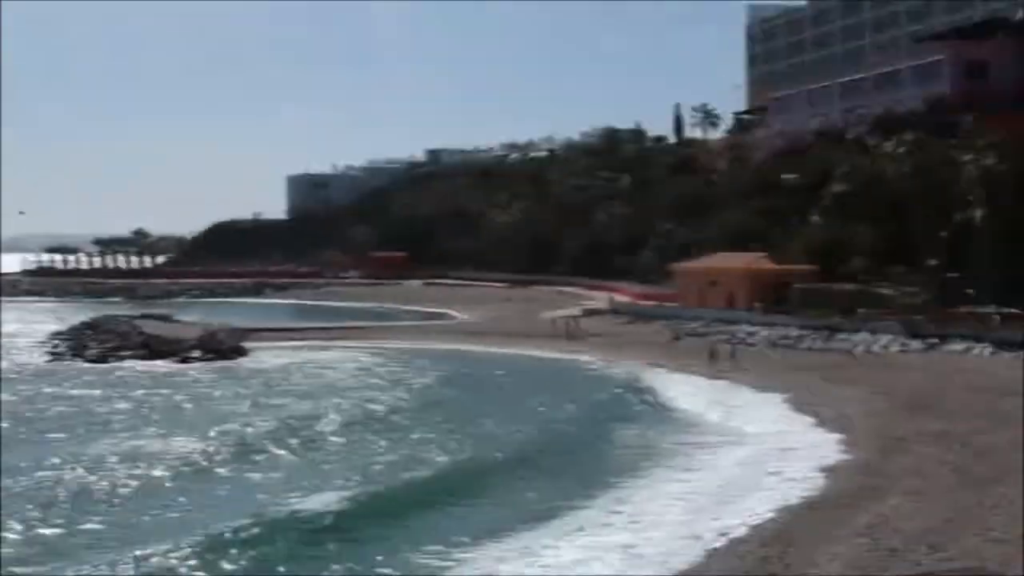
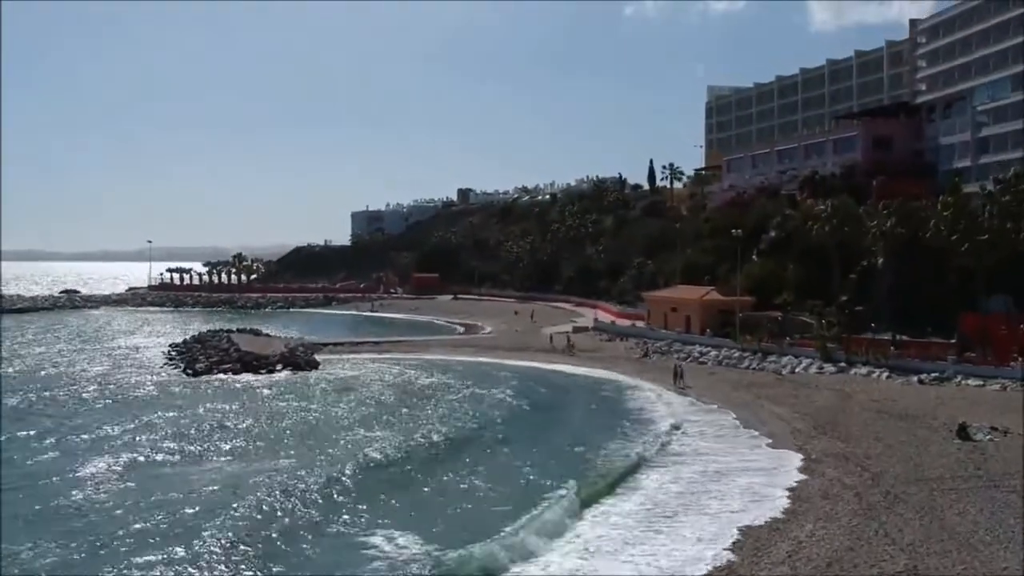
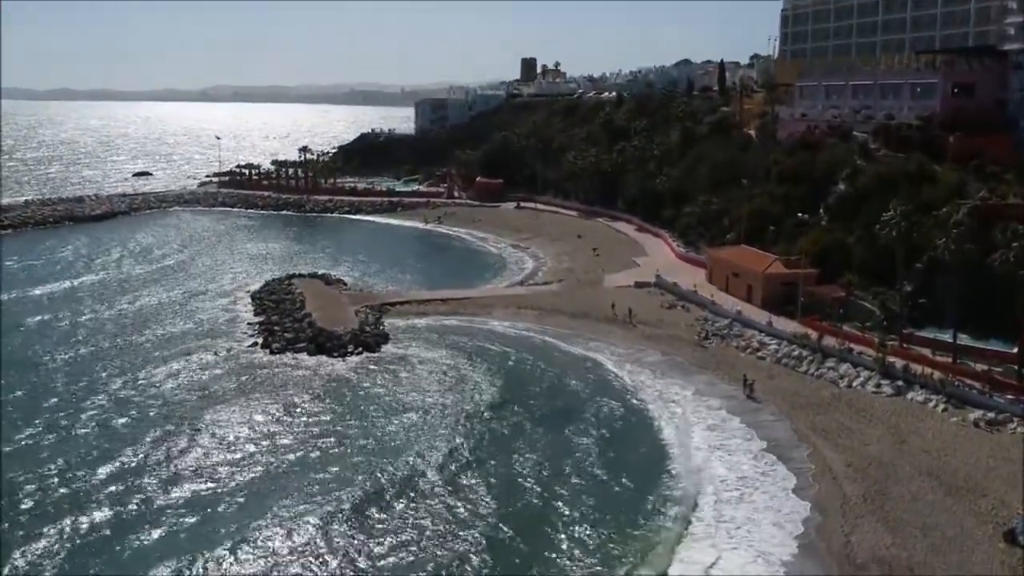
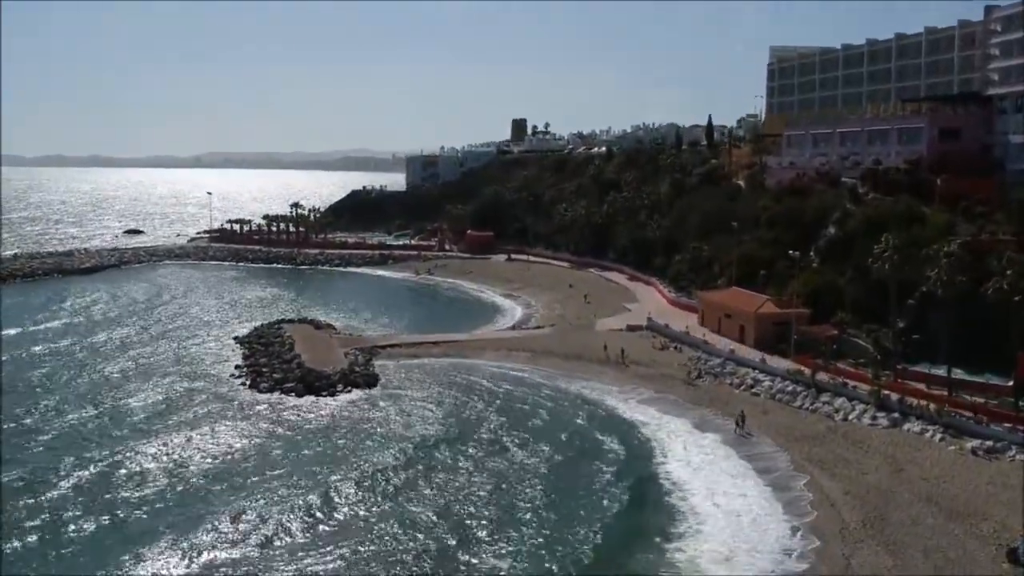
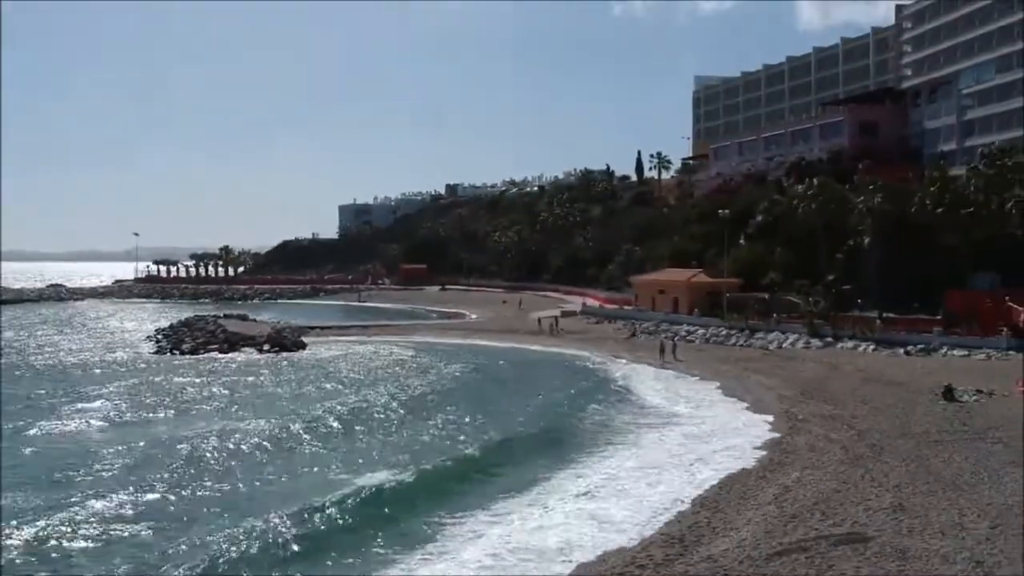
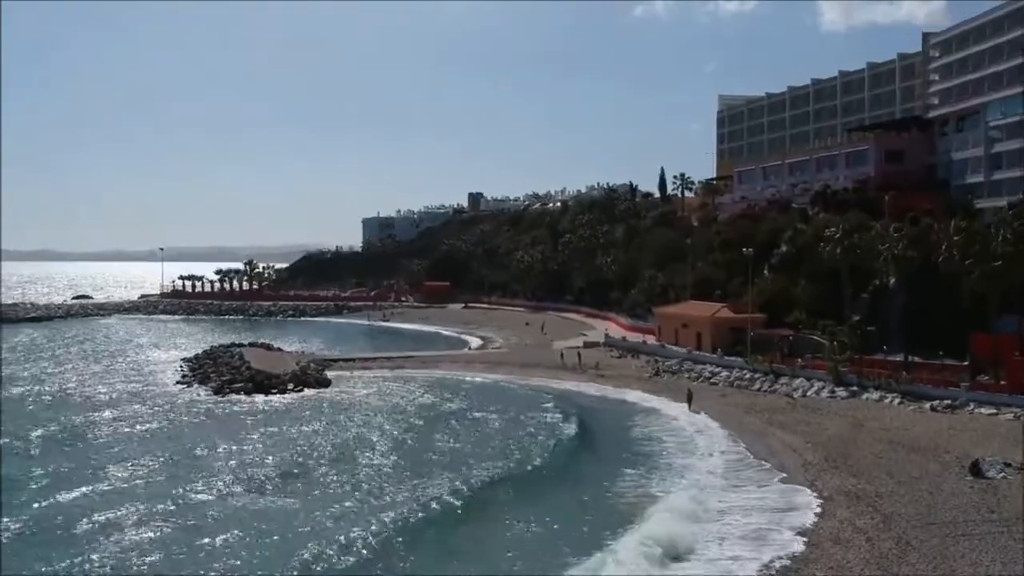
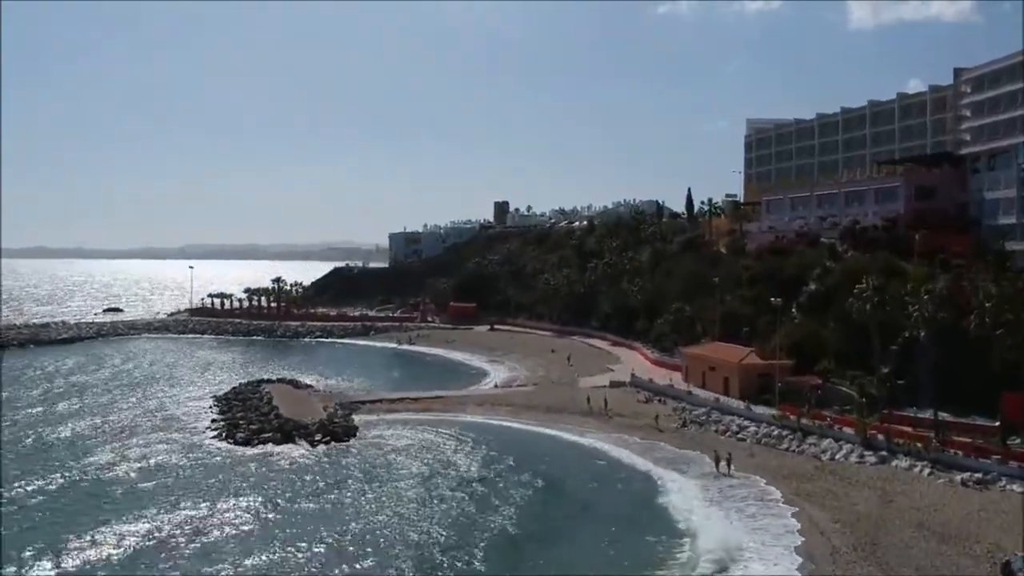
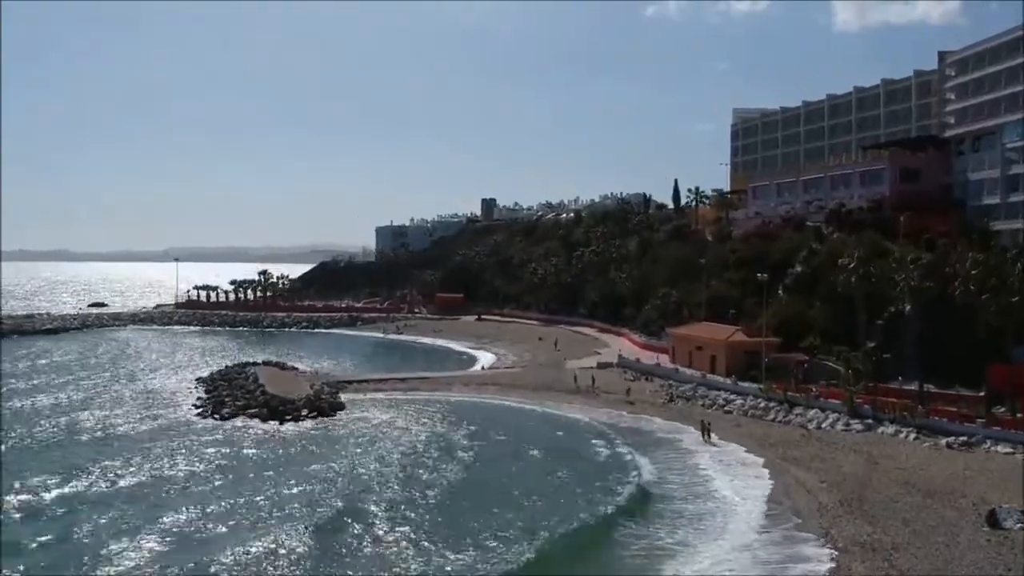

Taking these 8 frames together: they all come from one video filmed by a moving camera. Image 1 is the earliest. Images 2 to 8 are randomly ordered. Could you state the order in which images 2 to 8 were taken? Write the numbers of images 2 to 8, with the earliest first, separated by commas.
5, 2, 6, 8, 7, 4, 3
